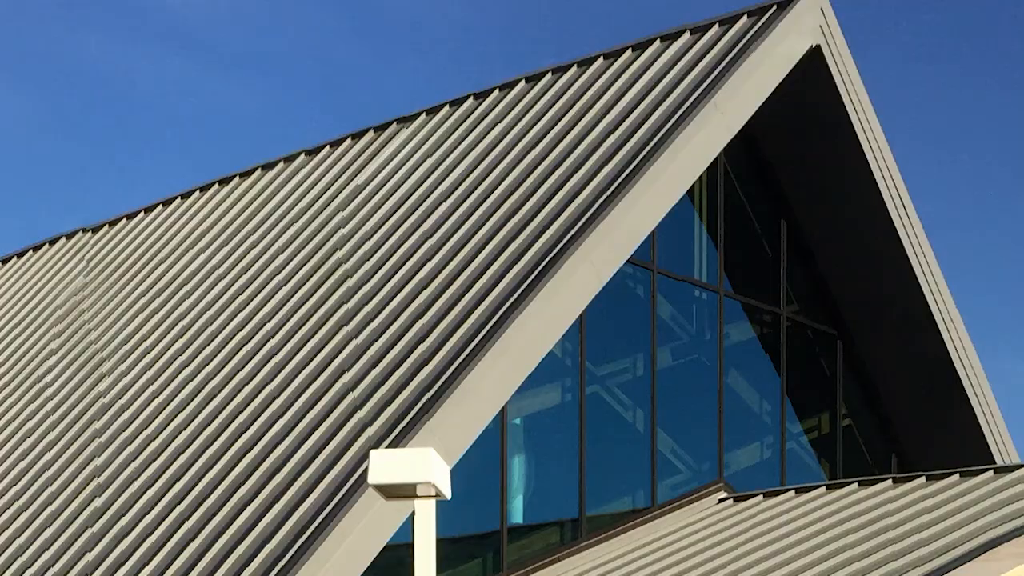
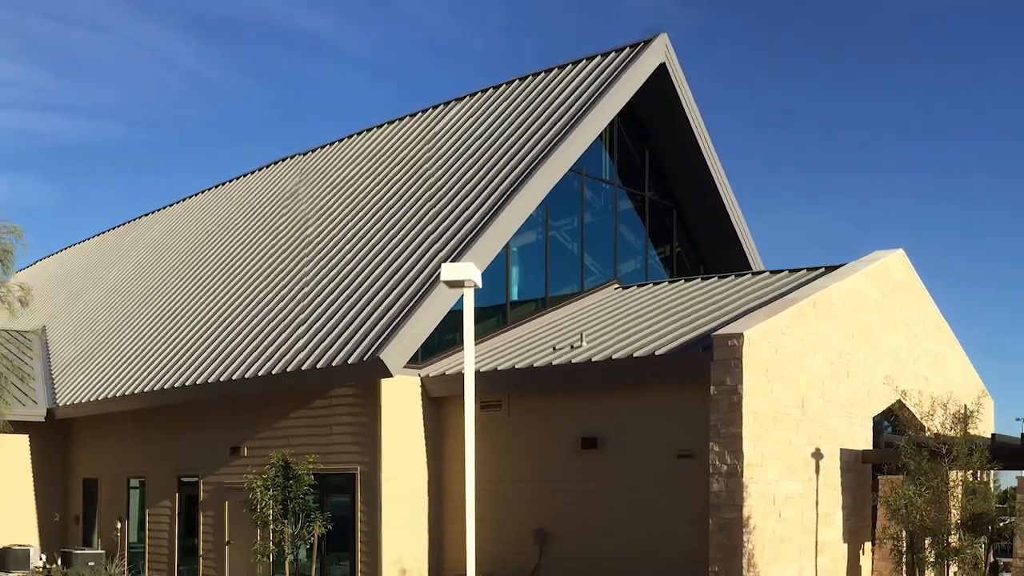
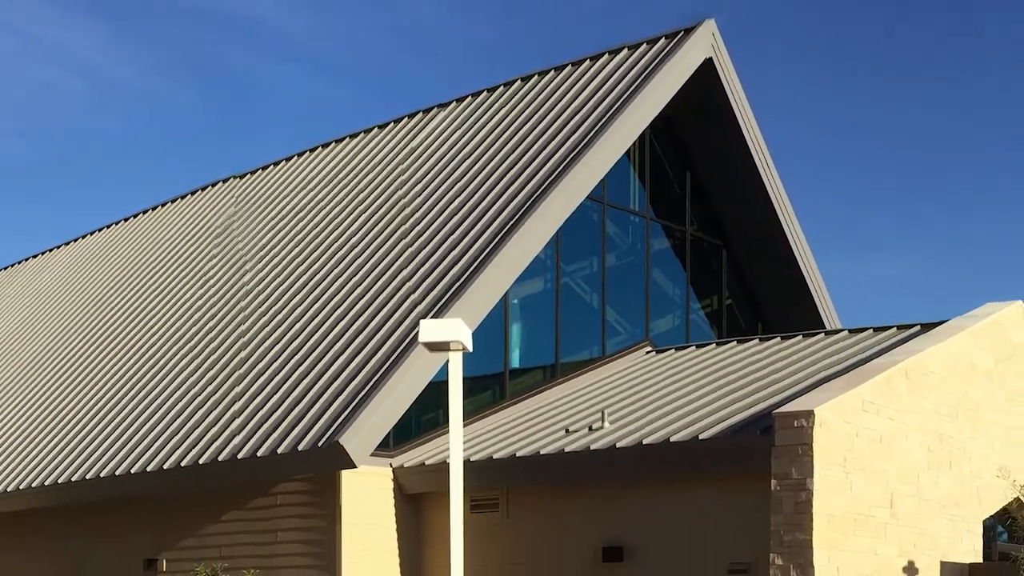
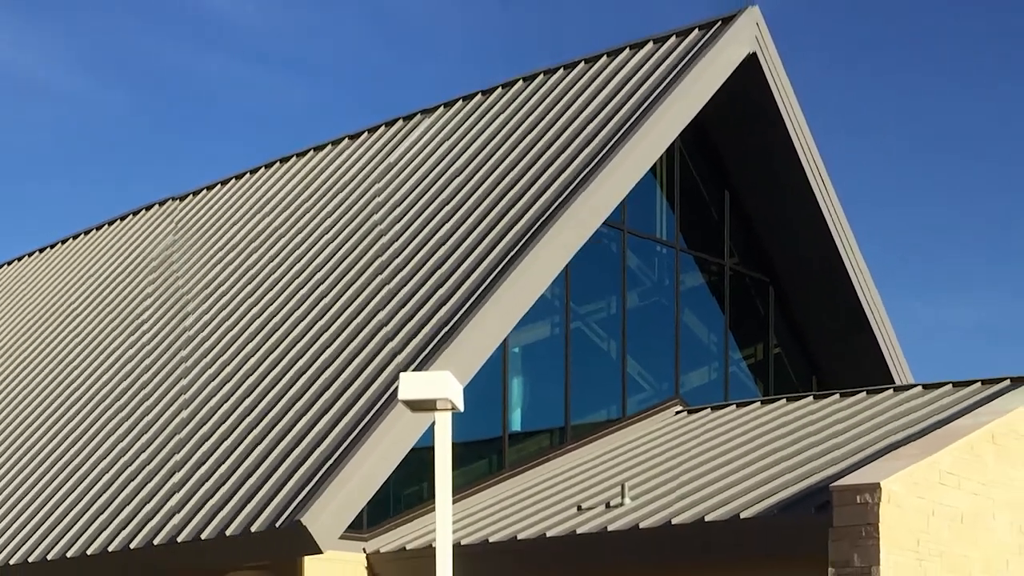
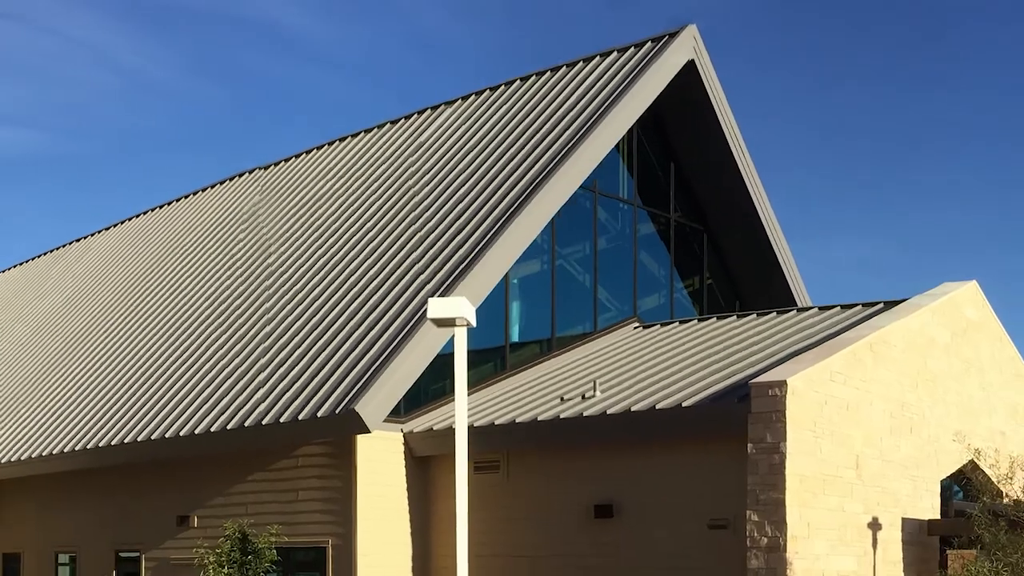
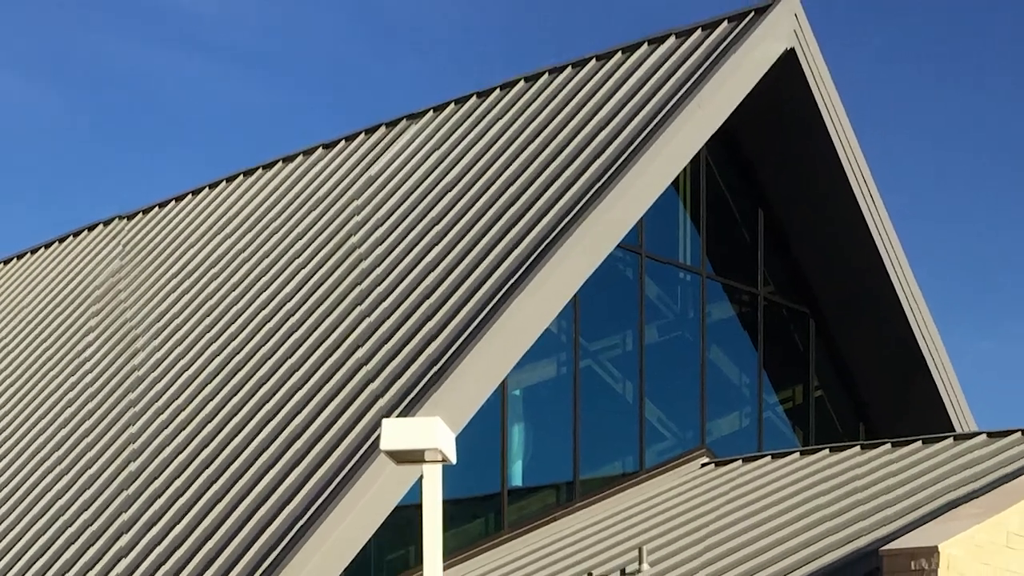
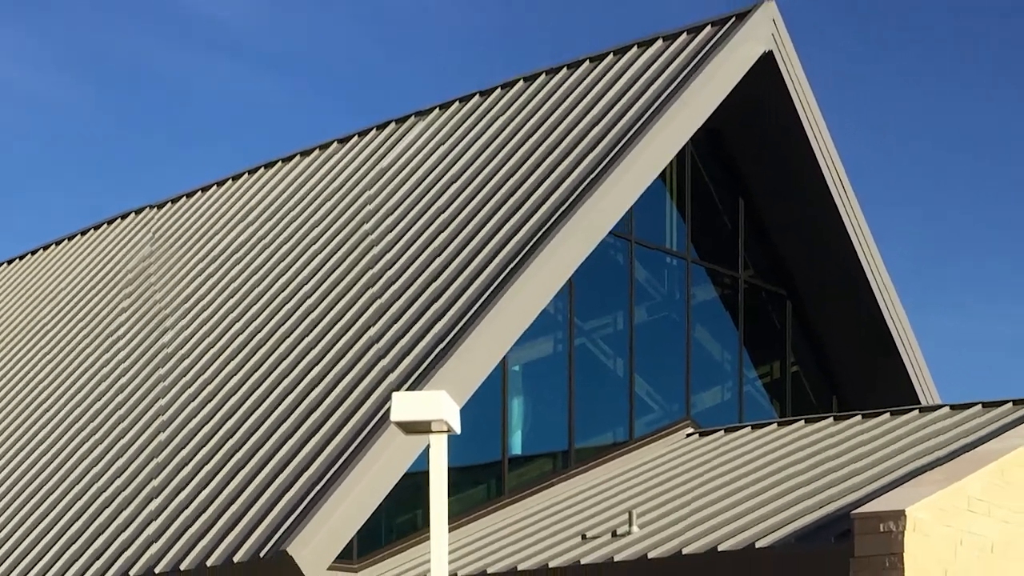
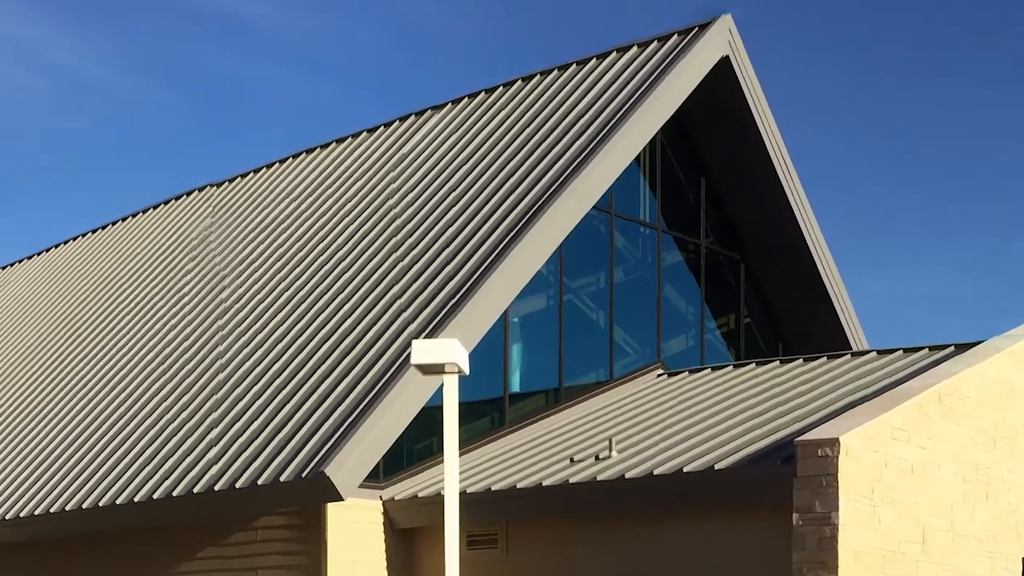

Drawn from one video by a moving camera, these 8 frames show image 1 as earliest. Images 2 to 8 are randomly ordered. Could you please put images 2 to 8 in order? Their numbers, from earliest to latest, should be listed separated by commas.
6, 7, 4, 8, 3, 5, 2
